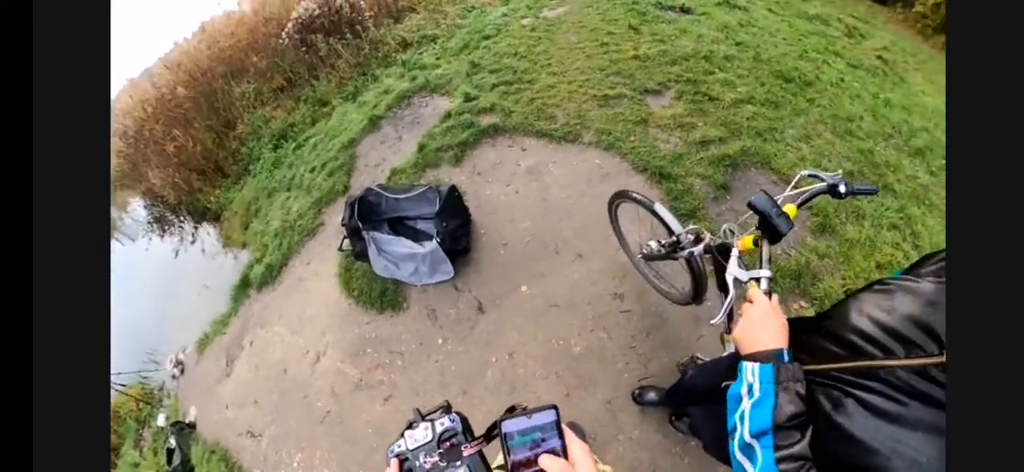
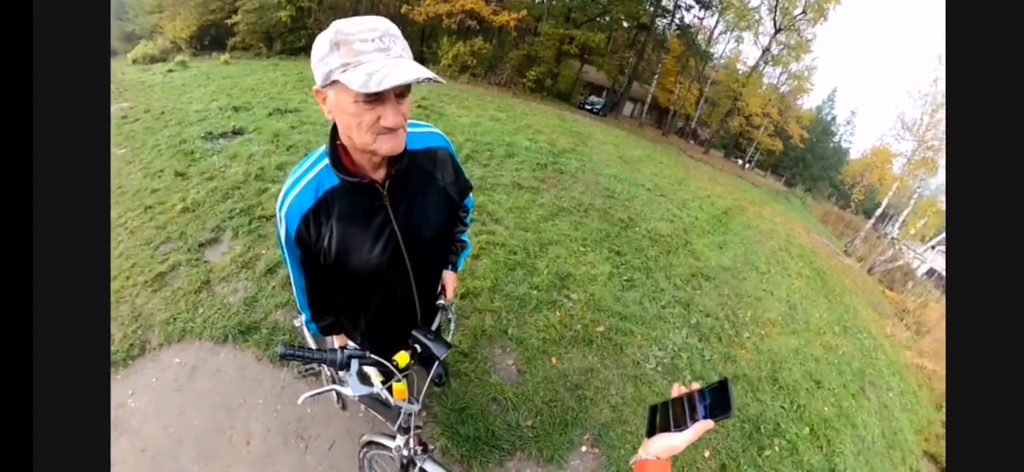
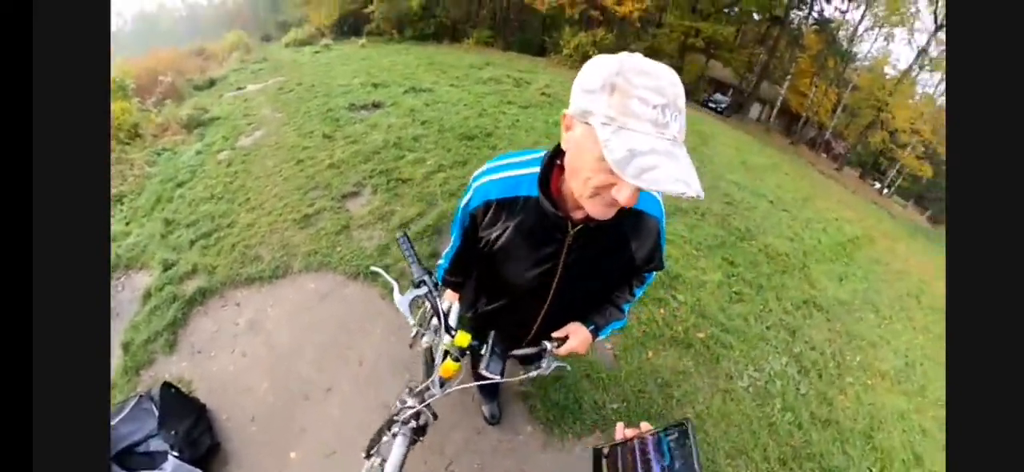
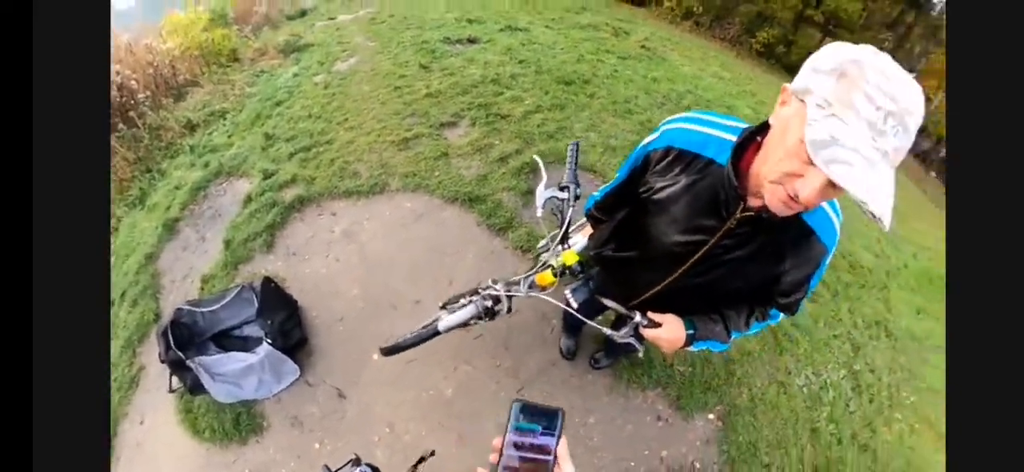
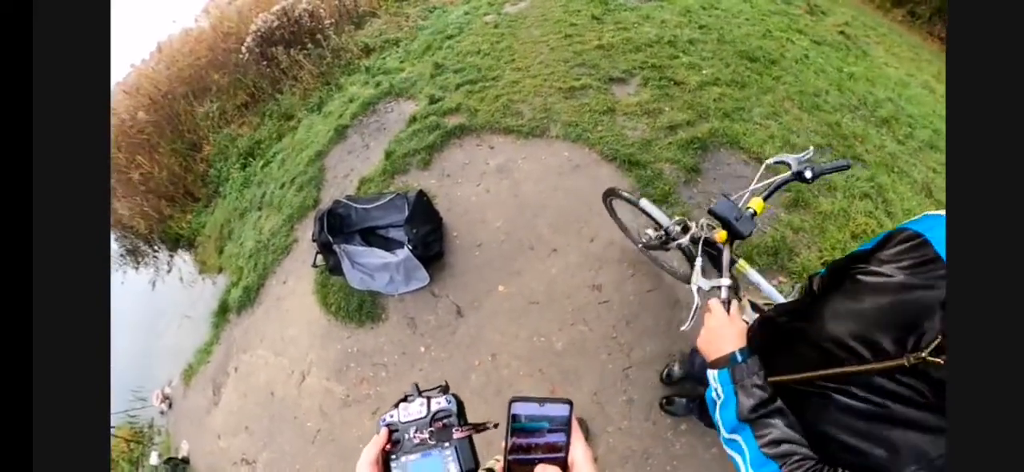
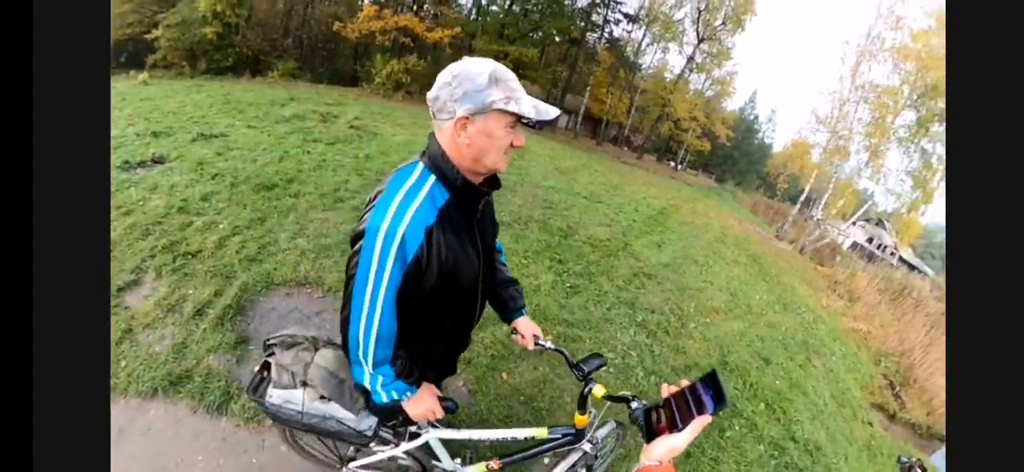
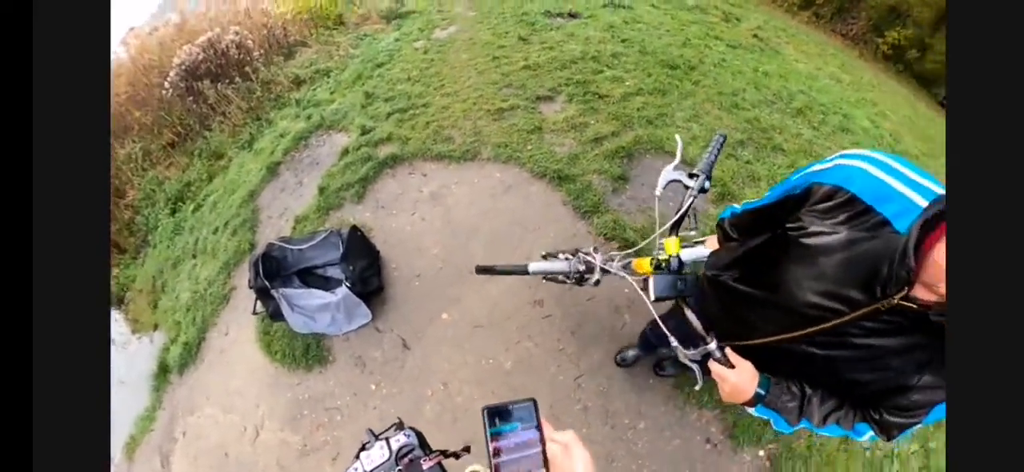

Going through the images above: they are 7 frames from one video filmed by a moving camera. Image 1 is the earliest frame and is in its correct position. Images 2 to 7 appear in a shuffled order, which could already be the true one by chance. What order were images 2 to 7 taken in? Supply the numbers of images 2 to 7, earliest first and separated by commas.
5, 7, 4, 3, 2, 6
